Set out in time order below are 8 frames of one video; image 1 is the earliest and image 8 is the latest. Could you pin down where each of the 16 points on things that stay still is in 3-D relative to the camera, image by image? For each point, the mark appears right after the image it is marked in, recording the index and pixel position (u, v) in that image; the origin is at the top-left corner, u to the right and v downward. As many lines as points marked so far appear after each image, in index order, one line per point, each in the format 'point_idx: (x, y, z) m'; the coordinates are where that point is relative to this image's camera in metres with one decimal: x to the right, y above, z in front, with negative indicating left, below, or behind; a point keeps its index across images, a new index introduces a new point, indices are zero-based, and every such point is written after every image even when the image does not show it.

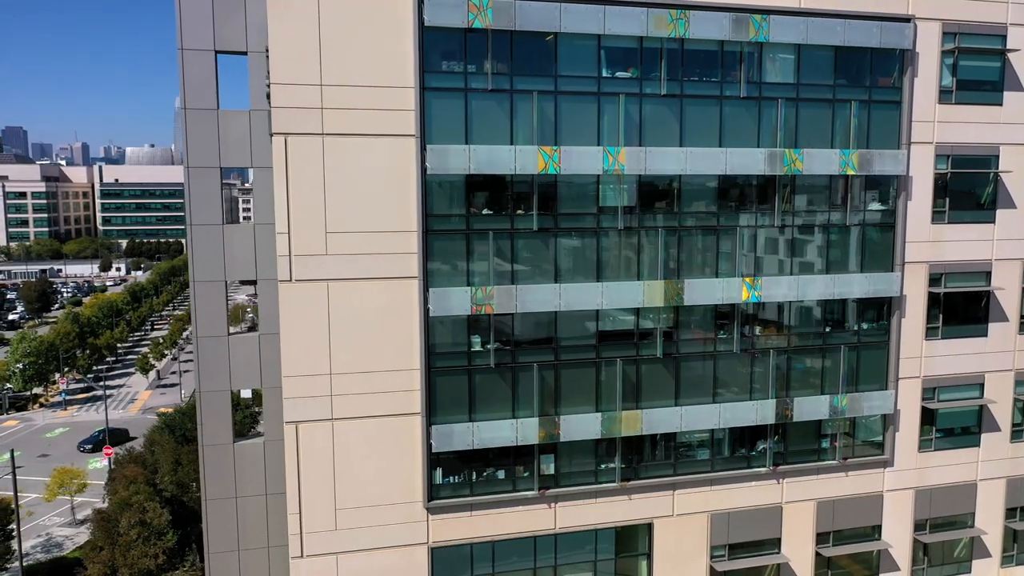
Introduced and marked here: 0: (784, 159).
0: (+6.0, +2.8, +15.2) m
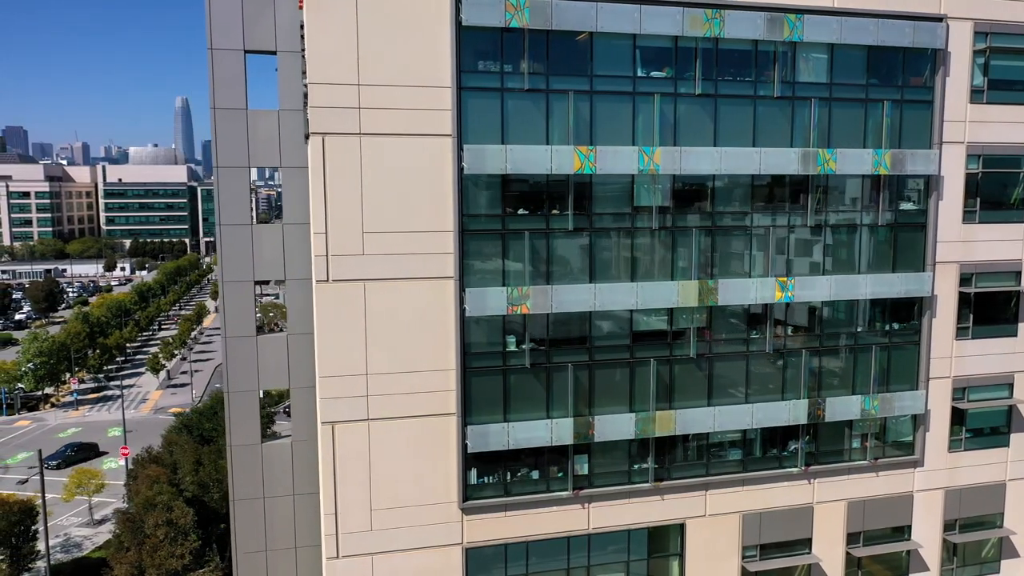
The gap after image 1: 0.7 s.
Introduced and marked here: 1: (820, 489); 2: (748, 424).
0: (+6.7, +2.8, +15.2) m
1: (+7.3, -4.8, +16.5) m
2: (+5.3, -3.1, +15.6) m
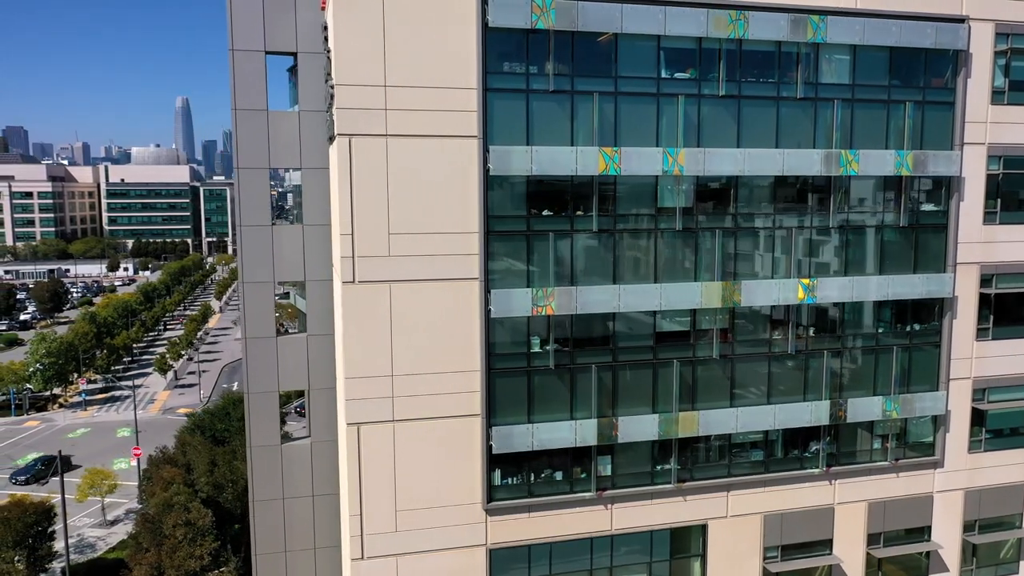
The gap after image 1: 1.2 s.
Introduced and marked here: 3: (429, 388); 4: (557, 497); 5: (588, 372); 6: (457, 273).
0: (+7.2, +2.8, +15.2) m
1: (+7.8, -4.8, +16.5) m
2: (+5.8, -3.1, +15.7) m
3: (-1.7, -2.0, +14.0) m
4: (+1.0, -4.5, +14.8) m
5: (+1.6, -1.8, +14.7) m
6: (-1.1, +0.3, +13.9) m
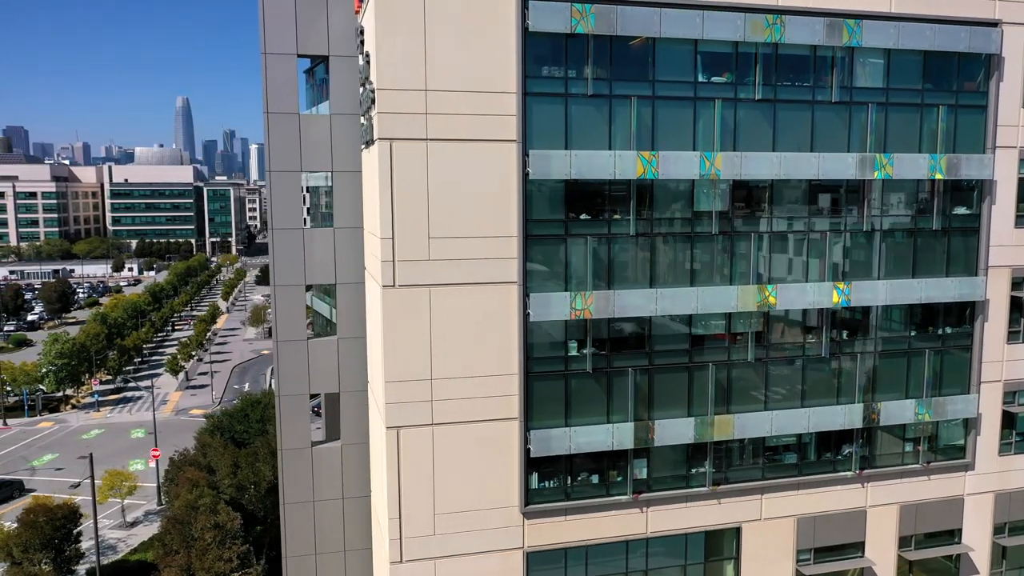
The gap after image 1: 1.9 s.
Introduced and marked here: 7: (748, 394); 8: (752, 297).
0: (+8.0, +2.7, +15.2) m
1: (+8.6, -4.9, +16.5) m
2: (+6.6, -3.2, +15.7) m
3: (-0.9, -2.1, +14.1) m
4: (+1.7, -4.6, +14.8) m
5: (+2.4, -1.8, +14.7) m
6: (-0.3, +0.2, +13.9) m
7: (+5.3, -2.4, +15.5) m
8: (+5.2, -0.2, +15.0) m
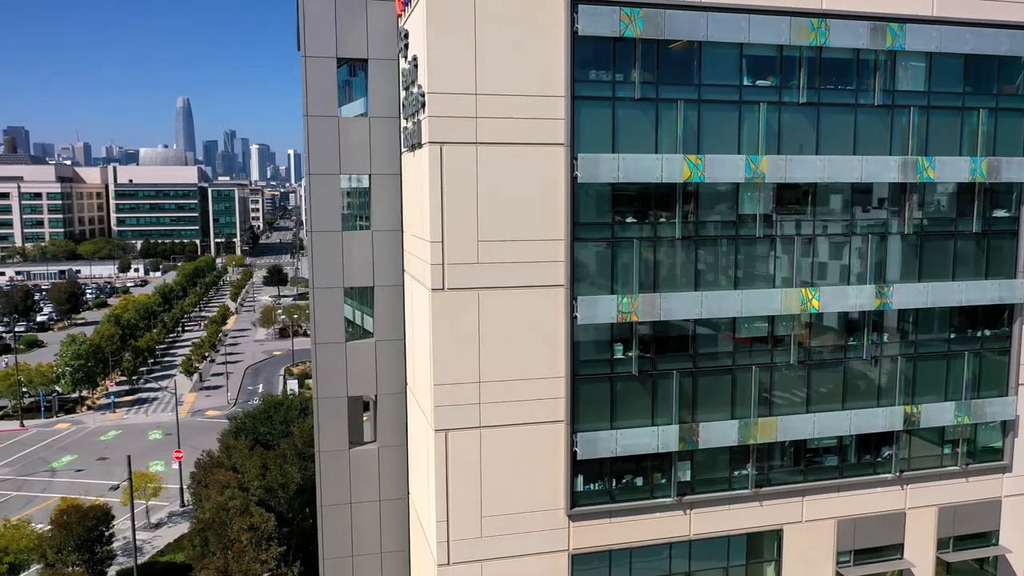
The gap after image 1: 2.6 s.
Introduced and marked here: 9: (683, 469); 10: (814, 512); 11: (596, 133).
0: (+8.9, +2.7, +15.3) m
1: (+9.6, -4.9, +16.6) m
2: (+7.6, -3.2, +15.7) m
3: (+0.1, -2.2, +14.1) m
4: (+2.7, -4.6, +14.8) m
5: (+3.3, -1.9, +14.8) m
6: (+0.6, +0.2, +13.9) m
7: (+6.2, -2.4, +15.5) m
8: (+6.1, -0.2, +15.0) m
9: (+3.7, -3.9, +15.1) m
10: (+7.0, -5.2, +16.0) m
11: (+1.7, +3.1, +13.9) m
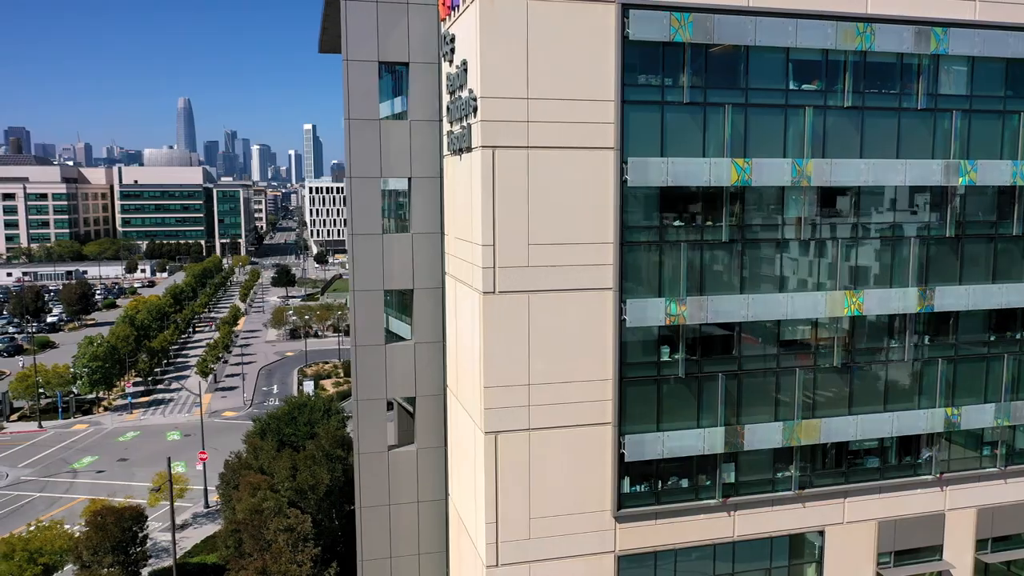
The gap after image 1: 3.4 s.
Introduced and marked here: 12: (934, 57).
0: (+9.9, +2.6, +15.3) m
1: (+10.6, -5.0, +16.6) m
2: (+8.6, -3.3, +15.8) m
3: (+1.1, -2.2, +14.2) m
4: (+3.7, -4.7, +14.9) m
5: (+4.3, -2.0, +14.8) m
6: (+1.6, +0.1, +14.0) m
7: (+7.2, -2.5, +15.6) m
8: (+7.1, -0.3, +15.1) m
9: (+4.7, -4.0, +15.2) m
10: (+8.0, -5.2, +16.1) m
11: (+2.7, +3.0, +13.9) m
12: (+9.2, +5.1, +15.2) m
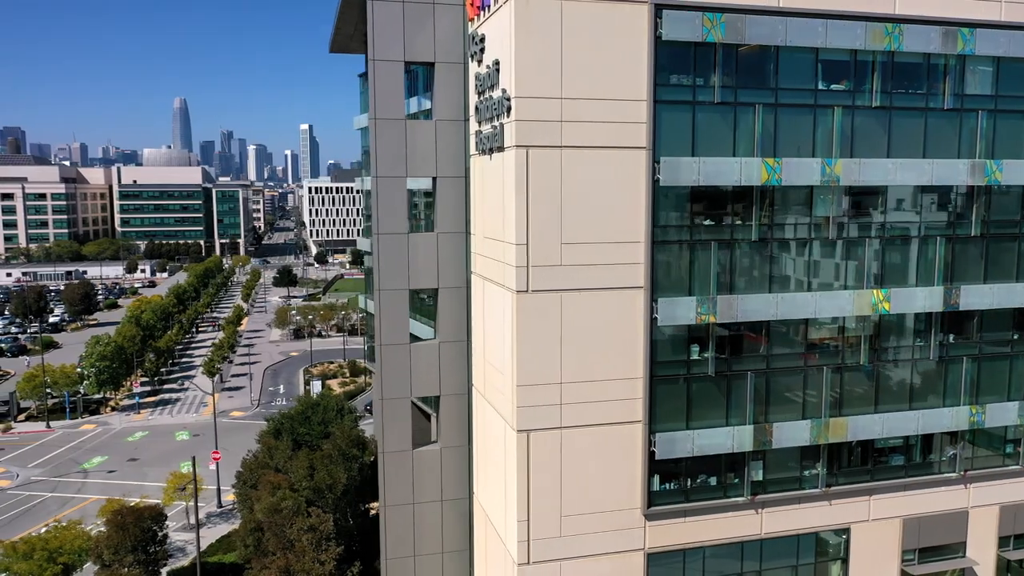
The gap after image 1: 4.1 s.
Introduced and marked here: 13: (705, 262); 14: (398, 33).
0: (+10.5, +2.6, +15.5) m
1: (+11.2, -5.0, +16.7) m
2: (+9.2, -3.3, +15.9) m
3: (+1.7, -2.2, +14.3) m
4: (+4.3, -4.7, +15.0) m
5: (+5.0, -1.9, +14.9) m
6: (+2.3, +0.1, +14.1) m
7: (+7.9, -2.5, +15.7) m
8: (+7.8, -0.3, +15.2) m
9: (+5.4, -4.0, +15.3) m
10: (+8.6, -5.2, +16.2) m
11: (+3.3, +3.1, +14.0) m
12: (+9.9, +5.1, +15.3) m
13: (+4.0, +0.5, +14.4) m
14: (-2.8, +6.2, +16.9) m
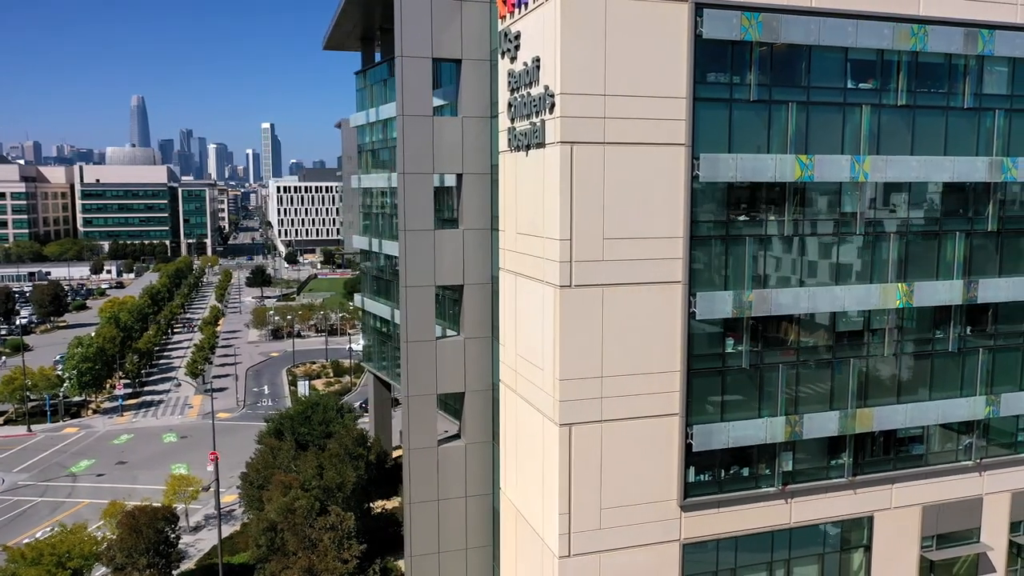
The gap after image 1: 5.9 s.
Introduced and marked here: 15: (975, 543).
0: (+11.3, +2.8, +16.0) m
1: (+11.9, -4.8, +17.3) m
2: (+10.0, -3.1, +16.4) m
3: (+2.5, -2.1, +14.4) m
4: (+5.1, -4.5, +15.3) m
5: (+5.8, -1.8, +15.2) m
6: (+3.1, +0.2, +14.3) m
7: (+8.6, -2.3, +16.1) m
8: (+8.5, -0.1, +15.6) m
9: (+6.2, -3.8, +15.6) m
10: (+9.3, -5.0, +16.6) m
11: (+4.1, +3.2, +14.2) m
12: (+10.6, +5.2, +15.8) m
13: (+4.8, +0.6, +14.6) m
14: (-2.1, +6.3, +16.8) m
15: (+11.6, -6.4, +17.4) m
